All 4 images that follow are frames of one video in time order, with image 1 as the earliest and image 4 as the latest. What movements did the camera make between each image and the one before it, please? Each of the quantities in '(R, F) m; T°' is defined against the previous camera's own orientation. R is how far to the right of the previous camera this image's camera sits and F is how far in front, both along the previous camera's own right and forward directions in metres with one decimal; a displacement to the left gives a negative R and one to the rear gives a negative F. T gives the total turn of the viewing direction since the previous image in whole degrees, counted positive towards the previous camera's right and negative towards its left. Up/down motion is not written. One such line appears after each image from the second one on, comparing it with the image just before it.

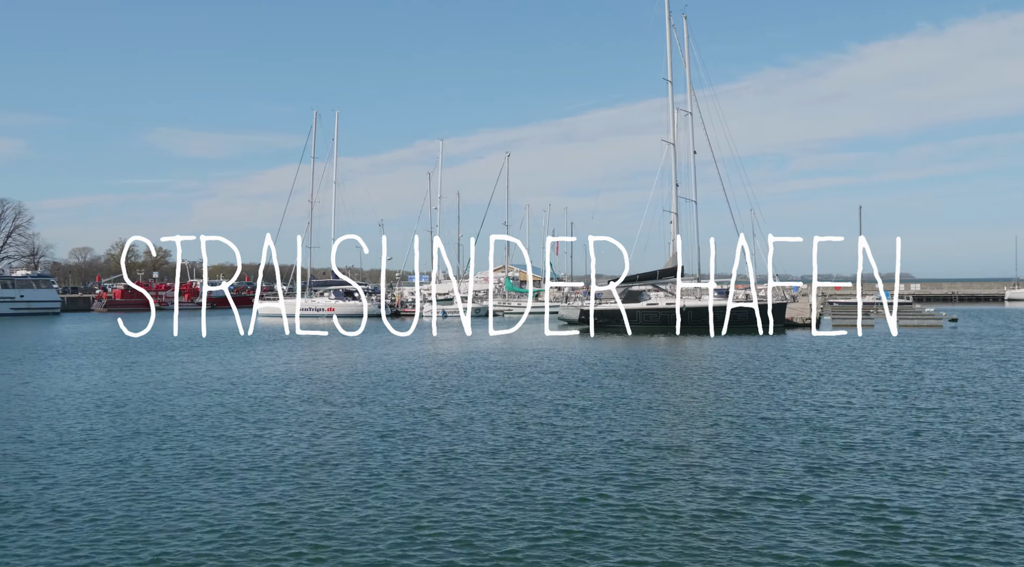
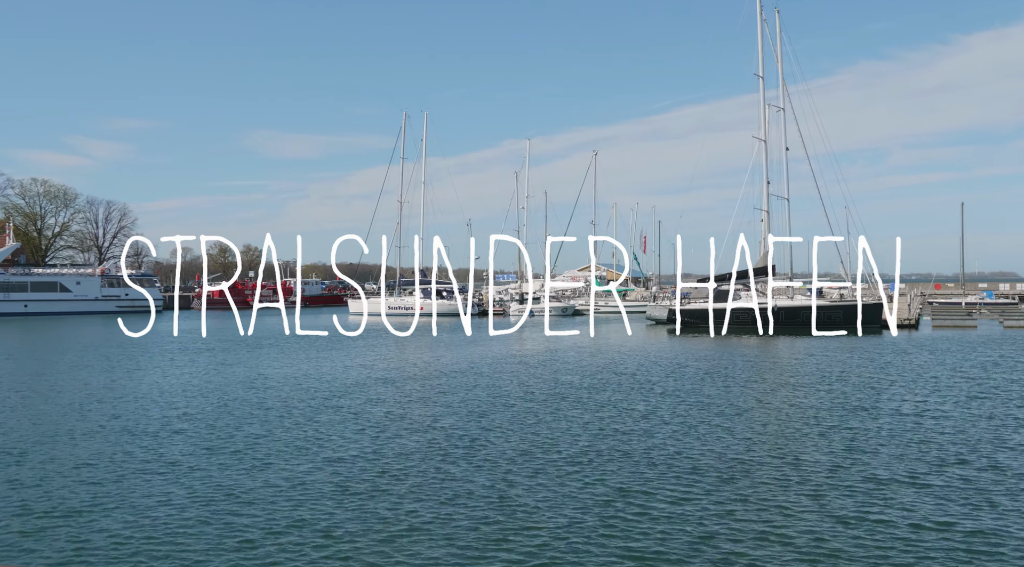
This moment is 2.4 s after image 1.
(+1.6, -1.9) m; -5°
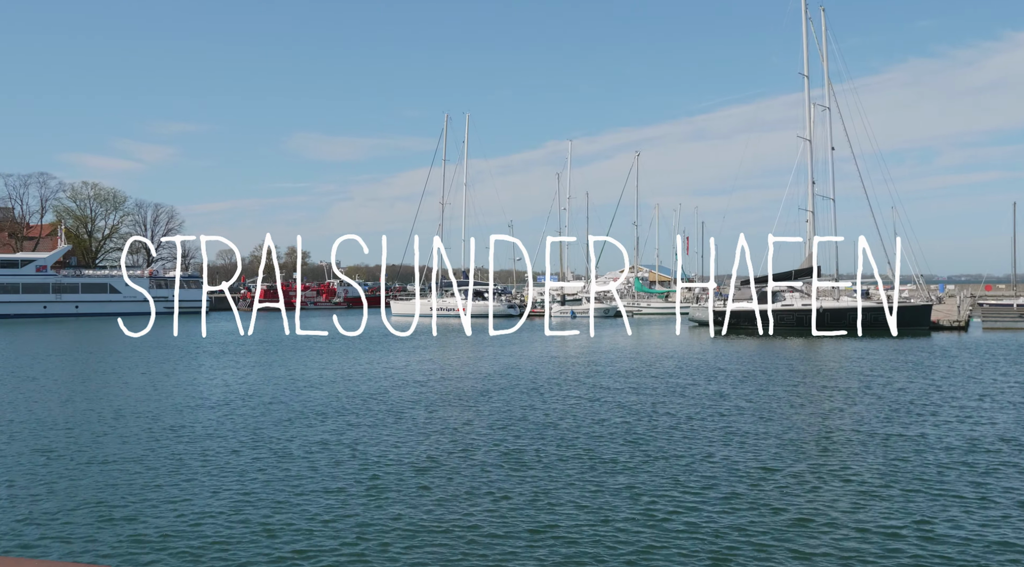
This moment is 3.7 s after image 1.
(+0.7, +0.1) m; -3°
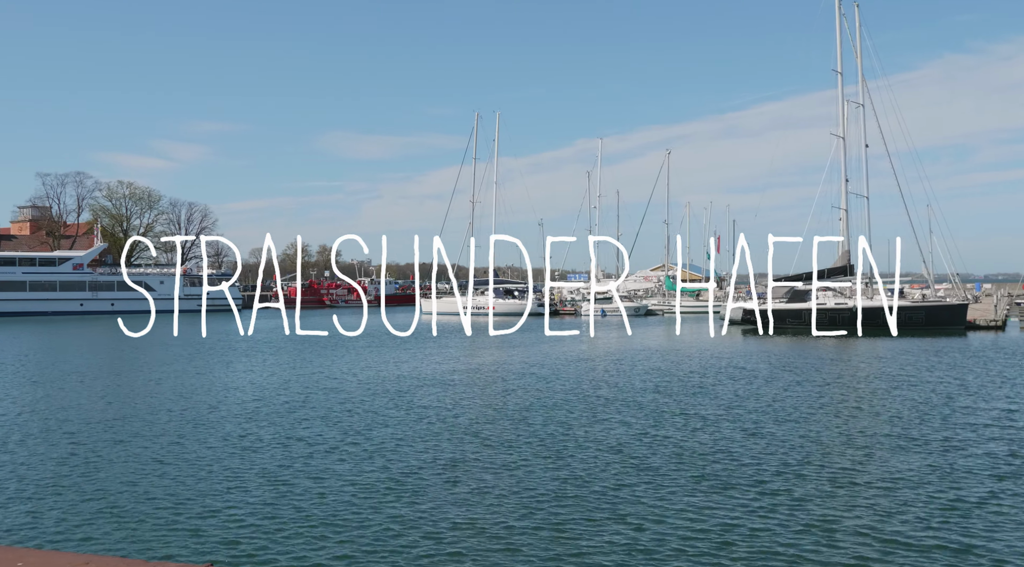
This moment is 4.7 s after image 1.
(+8.8, +10.7) m; -2°
